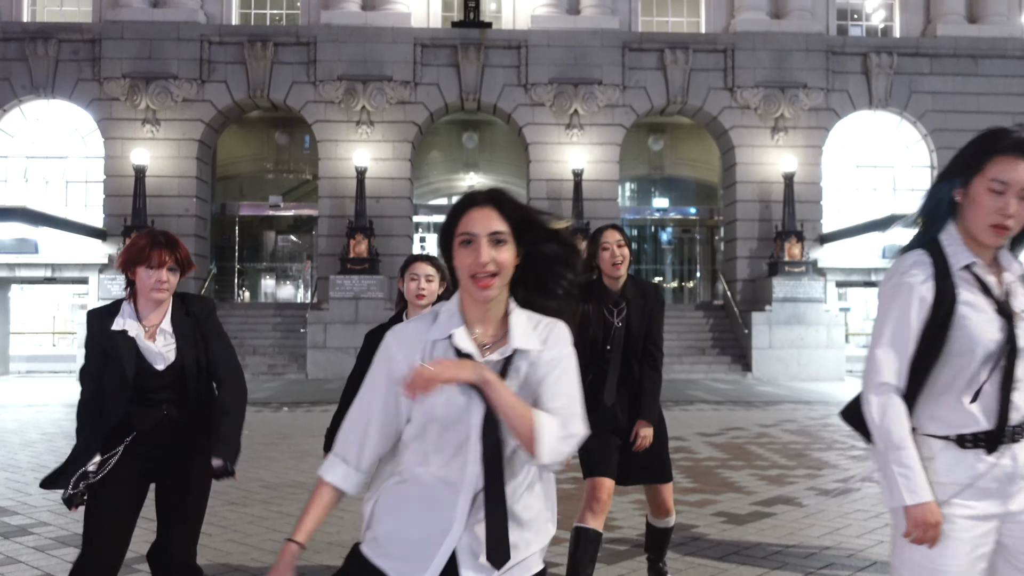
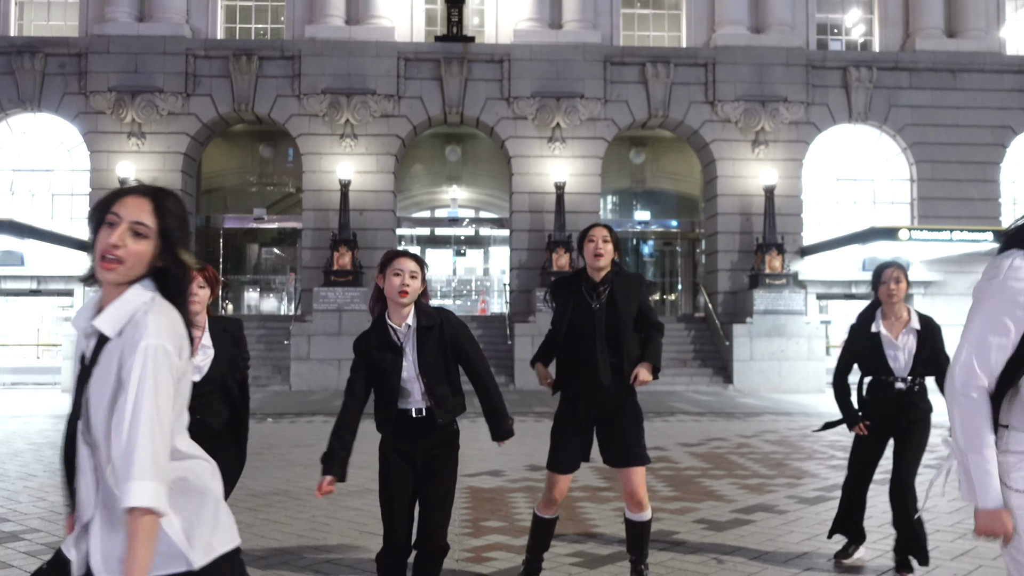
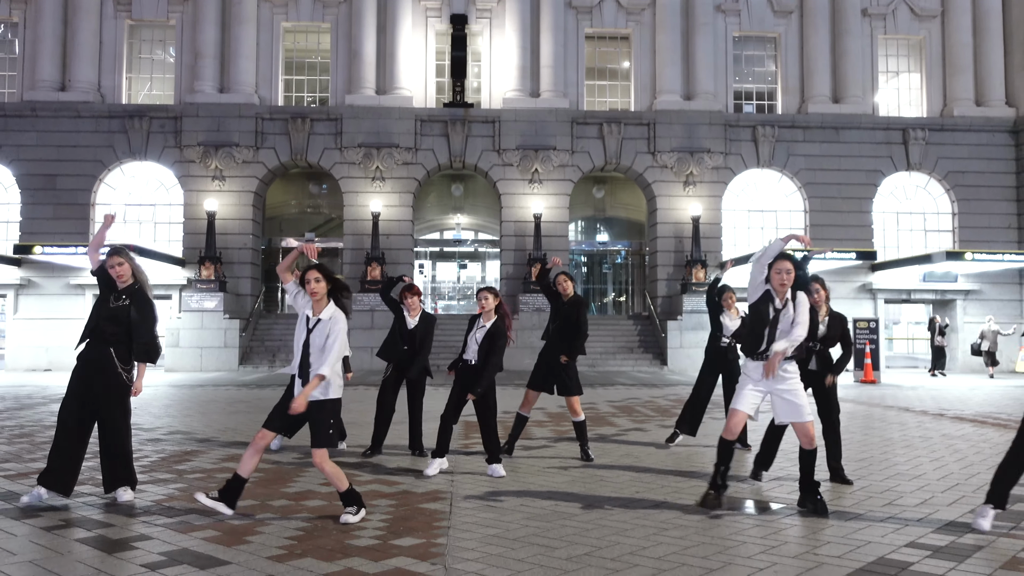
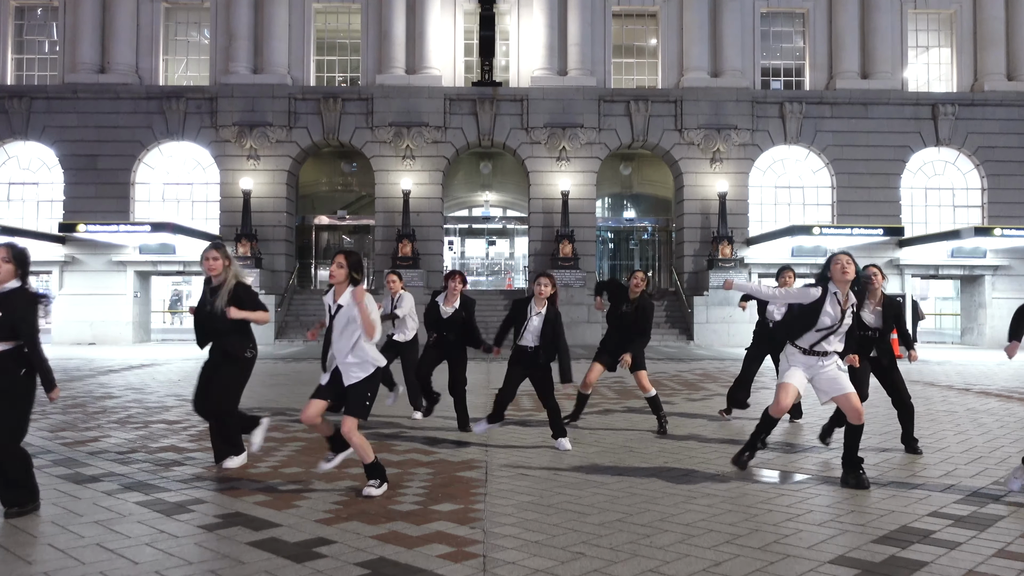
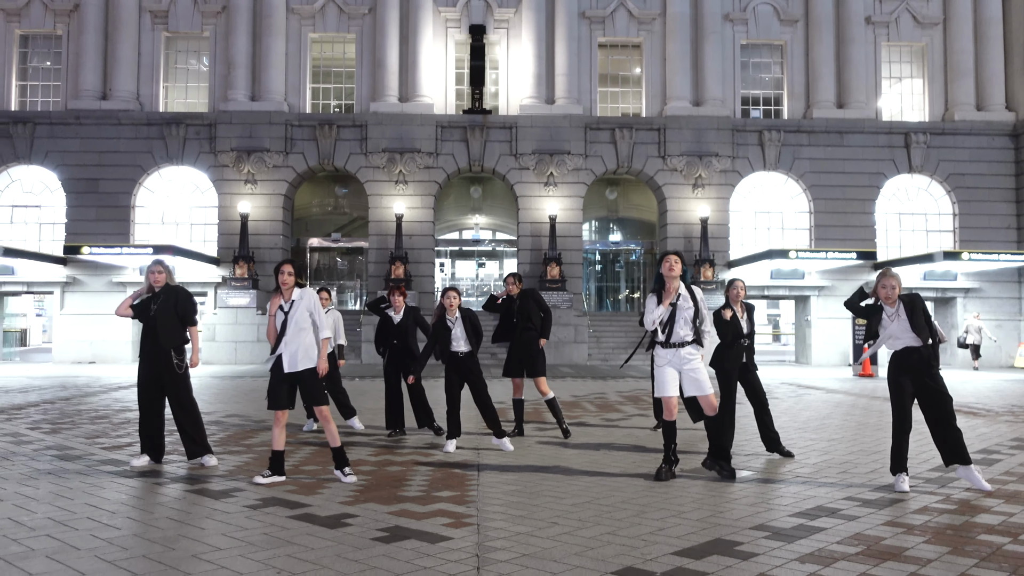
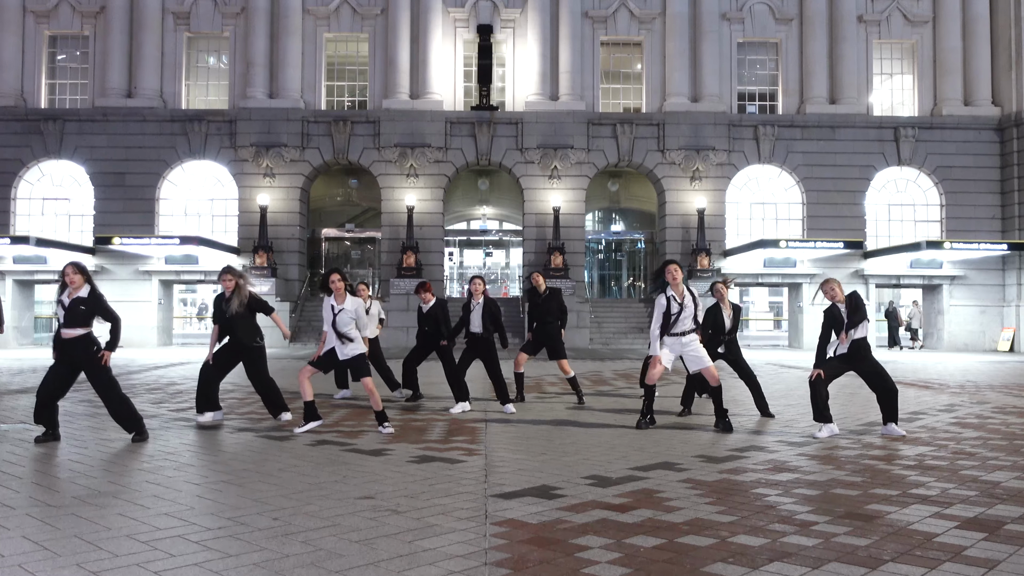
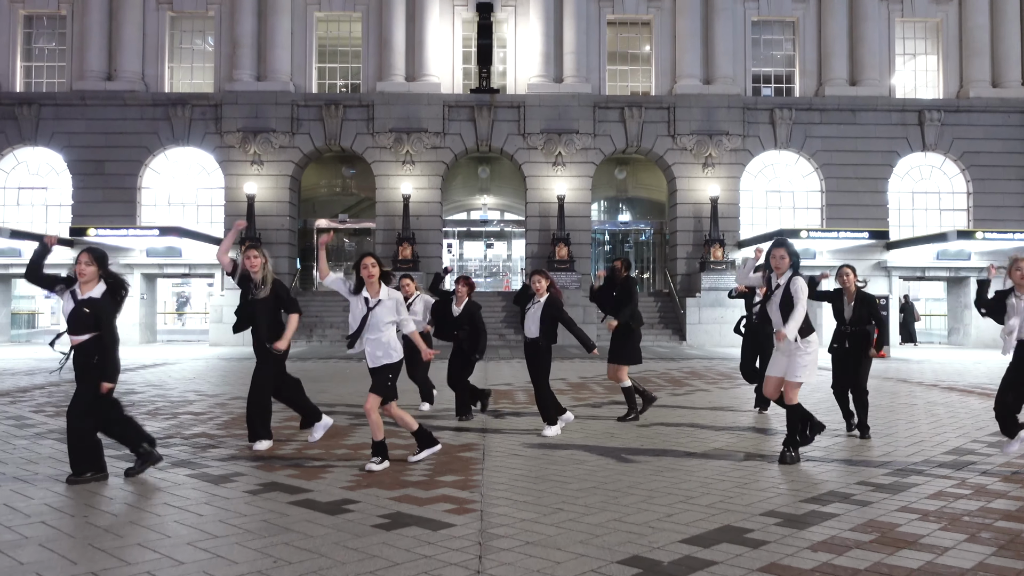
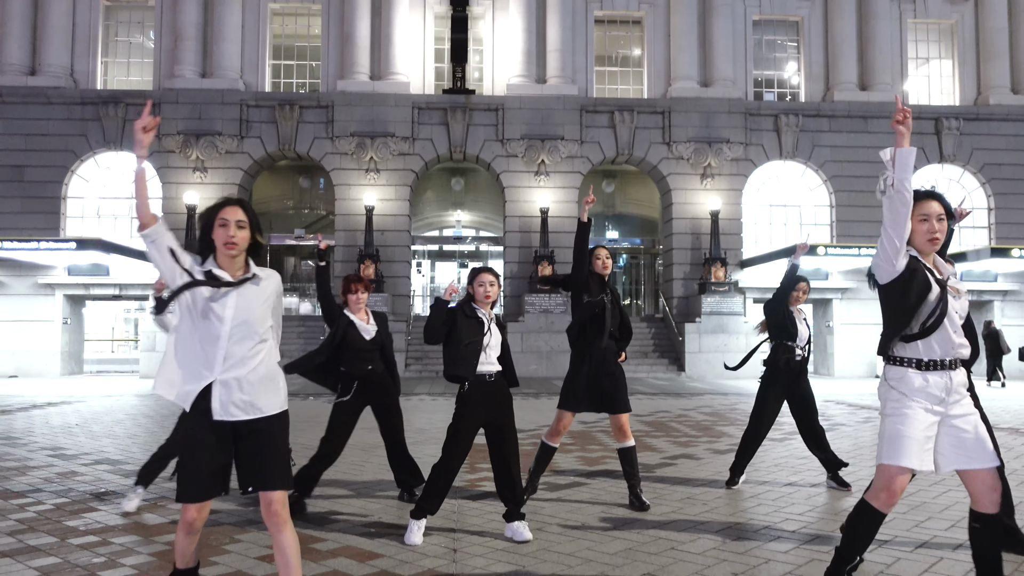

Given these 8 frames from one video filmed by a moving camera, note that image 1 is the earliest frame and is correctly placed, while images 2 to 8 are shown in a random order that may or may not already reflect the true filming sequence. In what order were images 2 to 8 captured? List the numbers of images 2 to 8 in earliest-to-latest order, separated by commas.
2, 8, 3, 5, 6, 7, 4
